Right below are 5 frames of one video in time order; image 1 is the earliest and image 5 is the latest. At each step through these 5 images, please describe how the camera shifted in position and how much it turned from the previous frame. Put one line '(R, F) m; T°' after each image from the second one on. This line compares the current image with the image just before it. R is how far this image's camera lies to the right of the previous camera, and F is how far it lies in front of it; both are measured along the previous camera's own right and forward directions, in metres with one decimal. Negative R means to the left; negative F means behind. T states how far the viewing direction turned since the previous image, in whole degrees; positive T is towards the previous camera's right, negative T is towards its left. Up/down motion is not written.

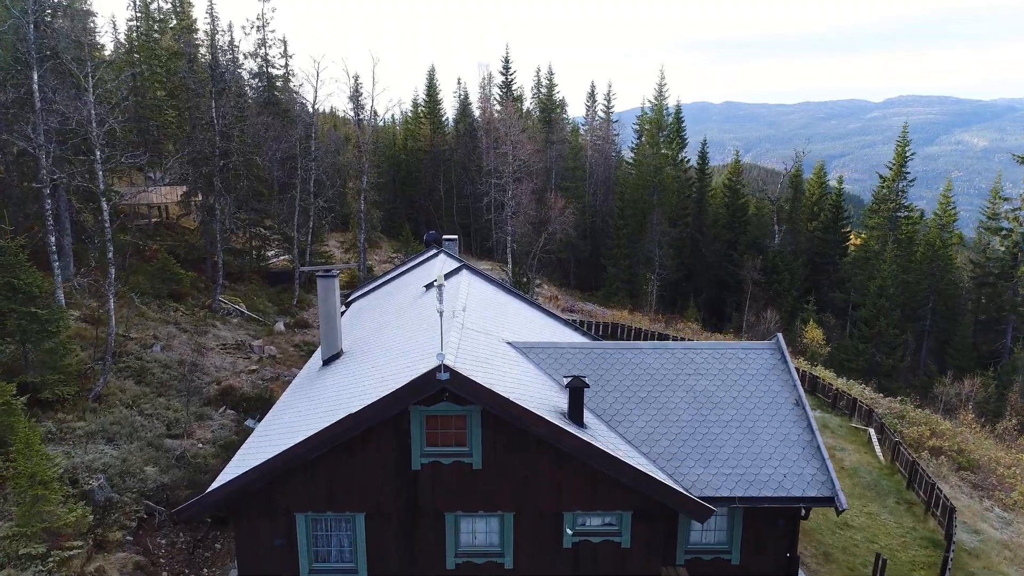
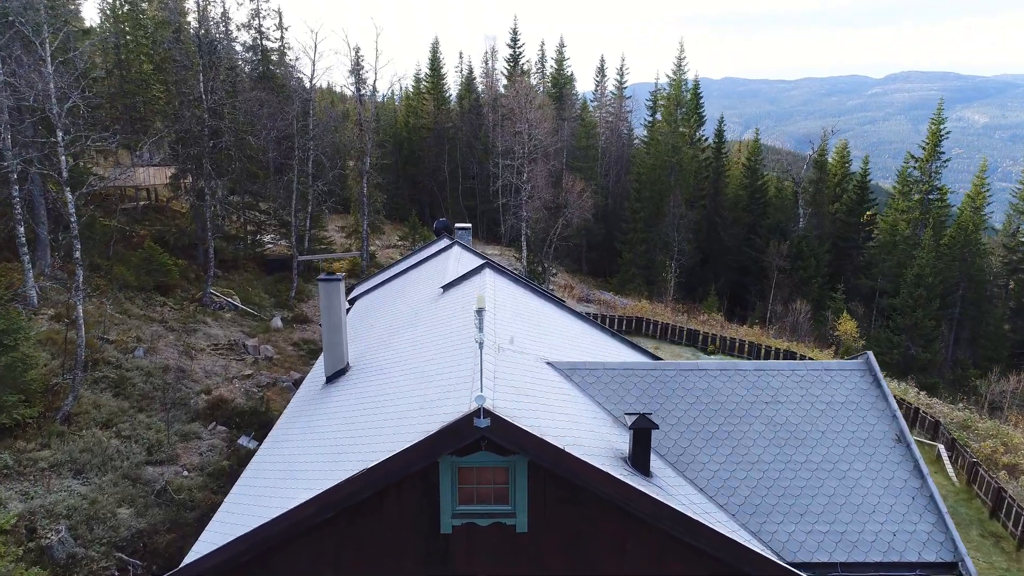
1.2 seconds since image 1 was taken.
(-0.6, +2.0) m; 0°
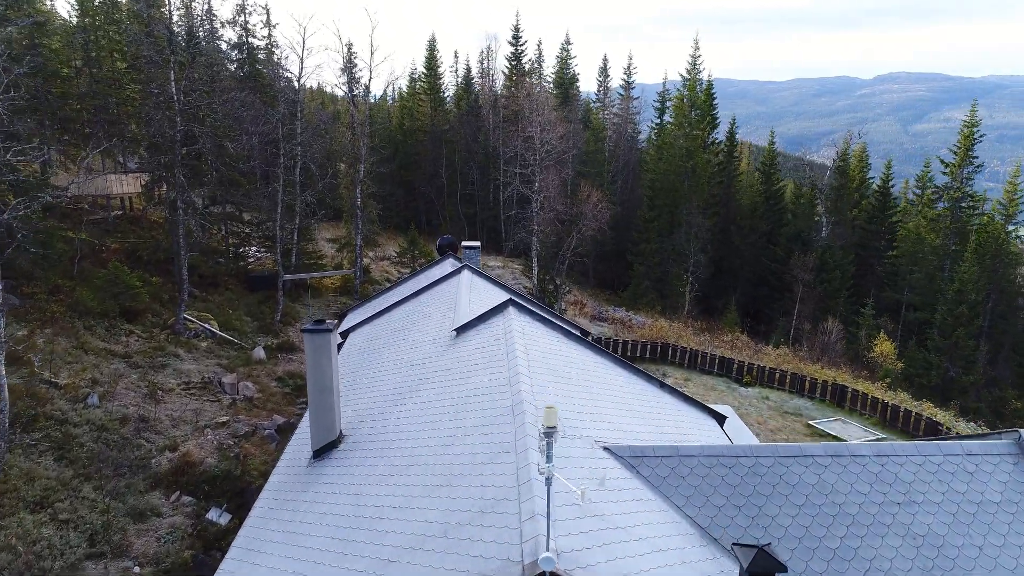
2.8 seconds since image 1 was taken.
(-0.6, +2.5) m; +1°
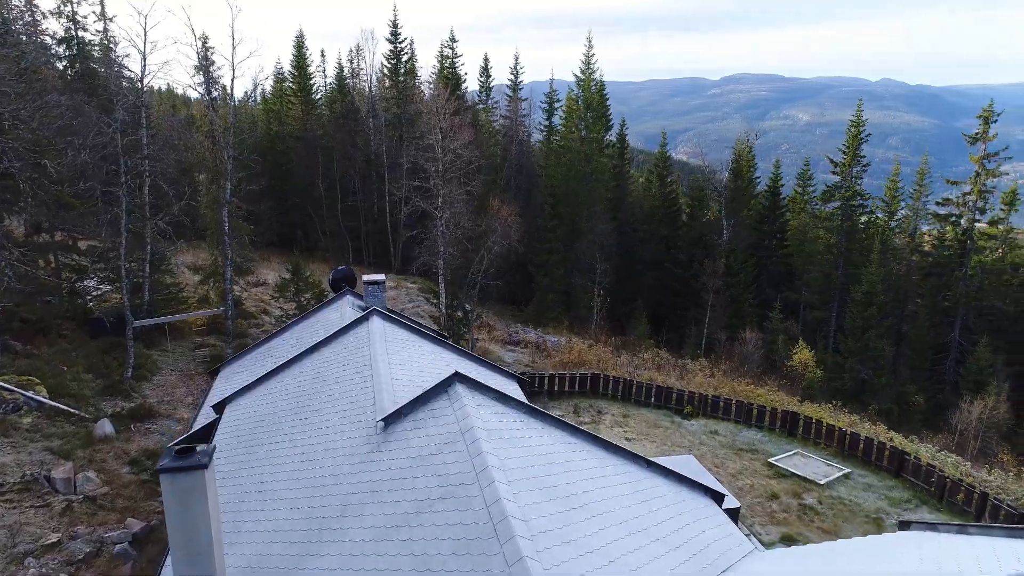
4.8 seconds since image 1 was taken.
(-0.8, +2.9) m; +10°
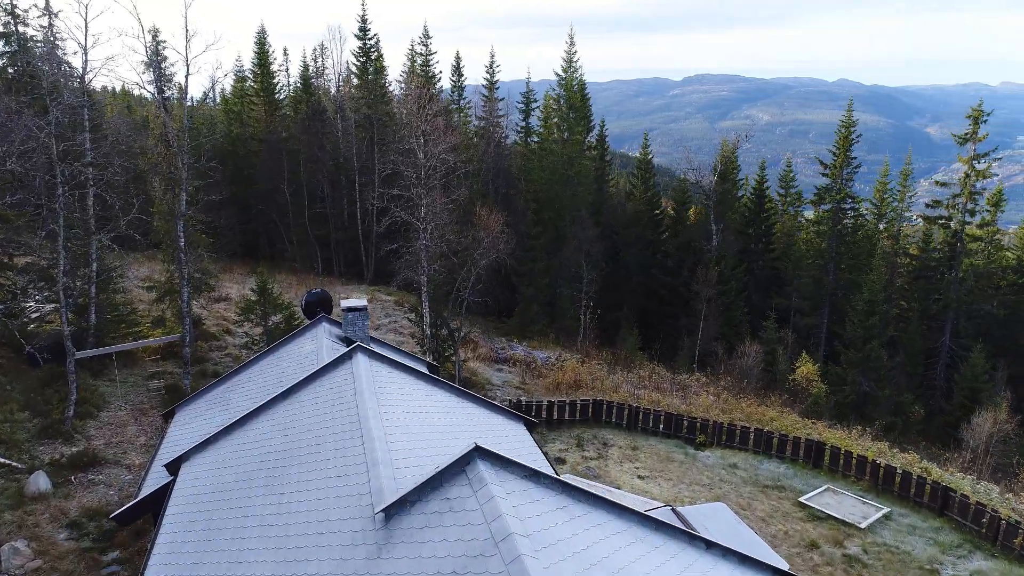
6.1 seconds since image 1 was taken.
(-0.6, +1.8) m; +3°
